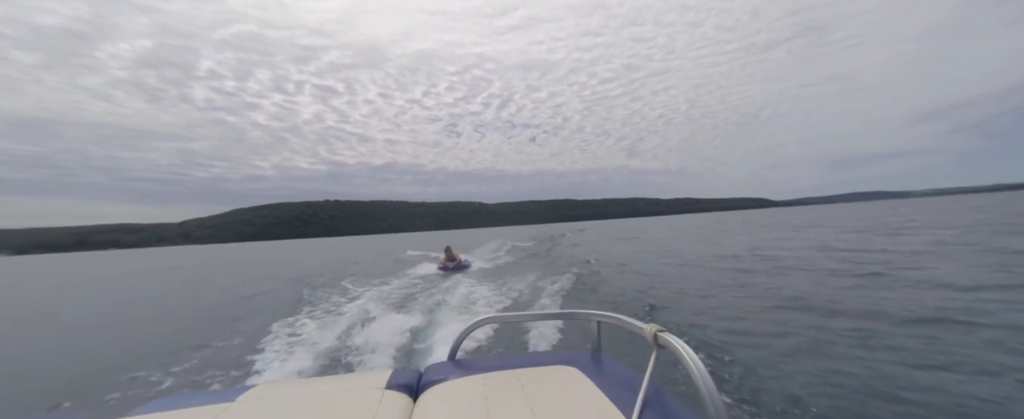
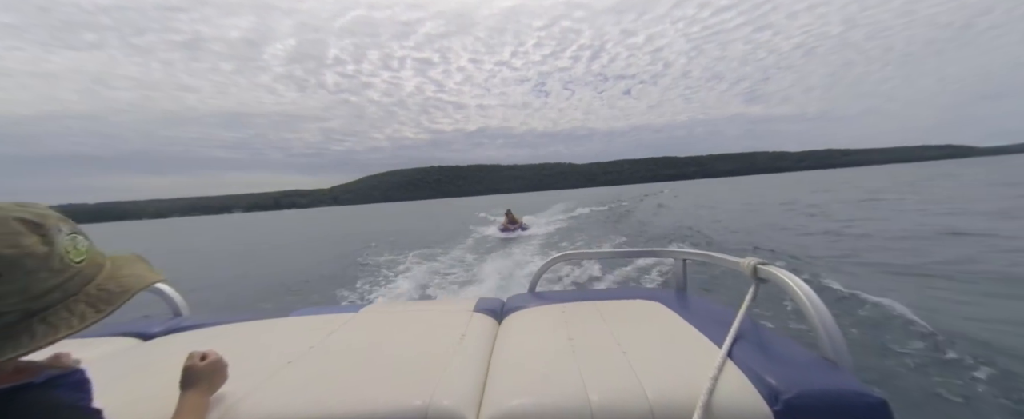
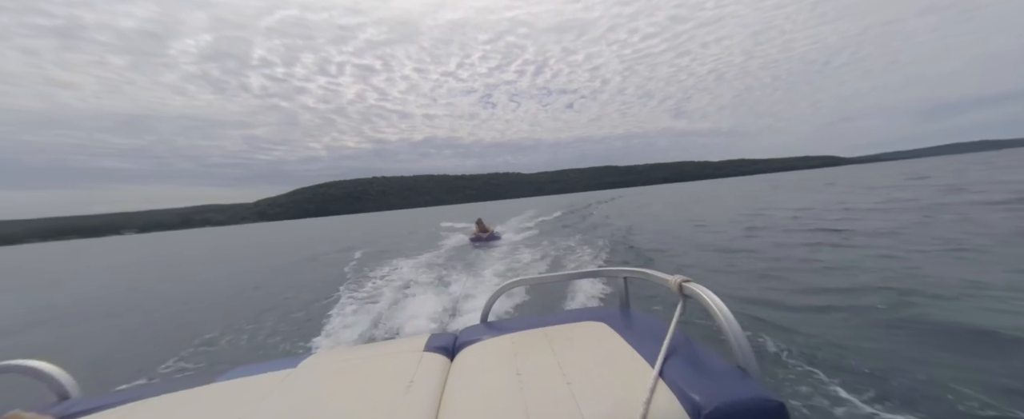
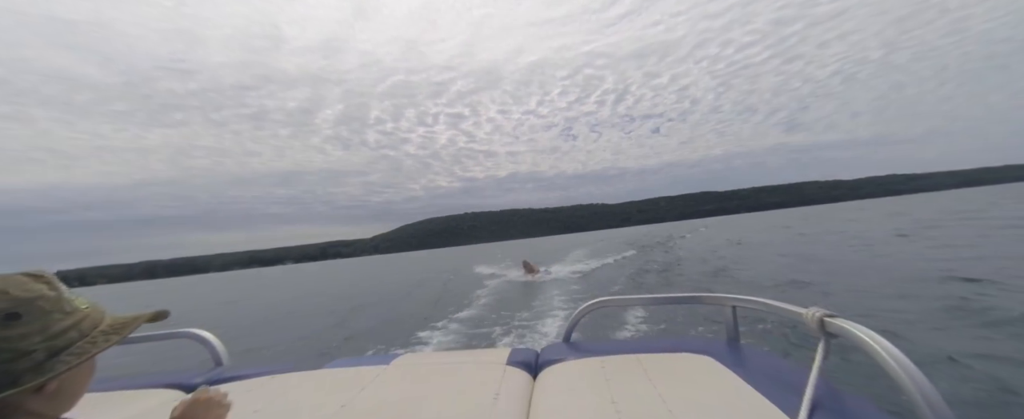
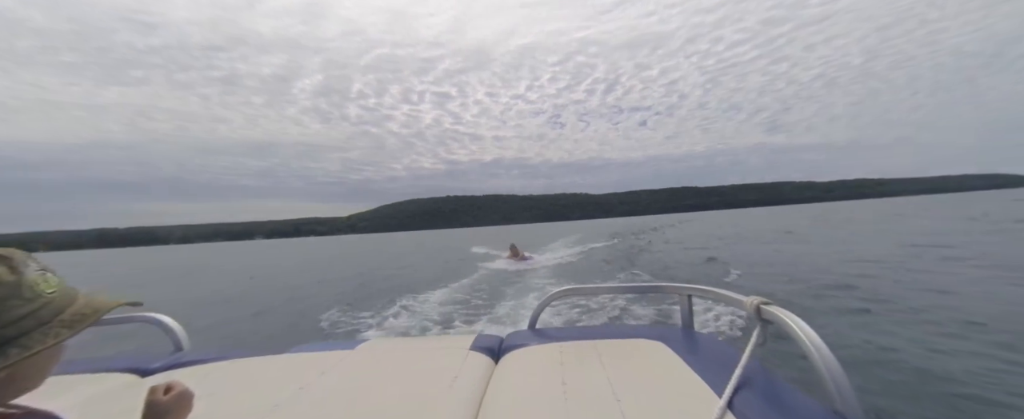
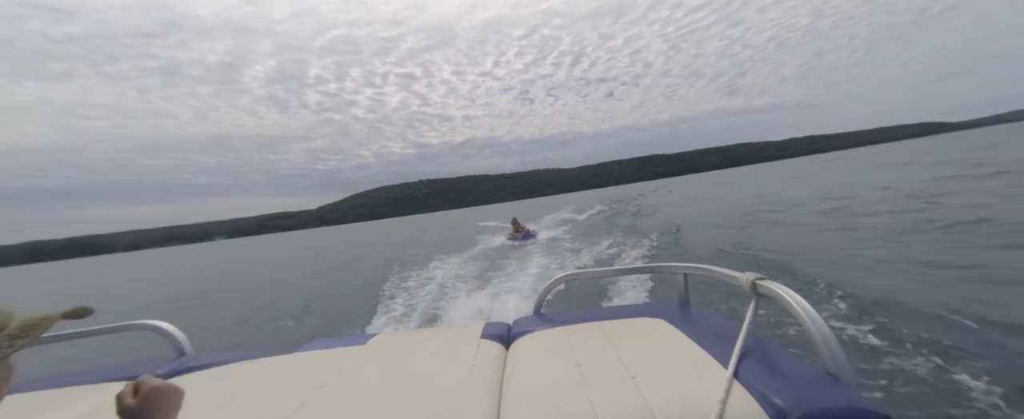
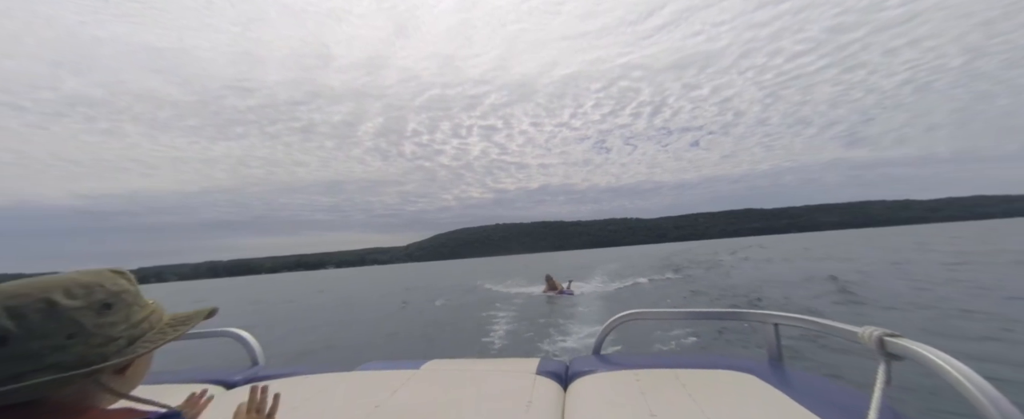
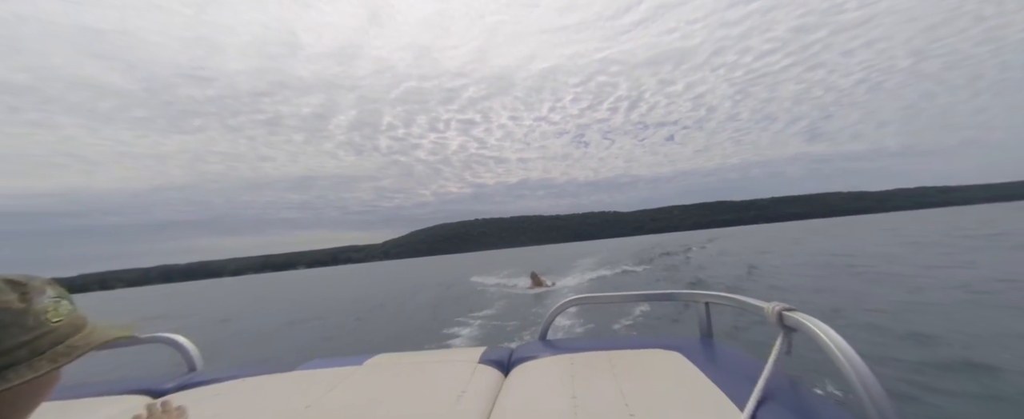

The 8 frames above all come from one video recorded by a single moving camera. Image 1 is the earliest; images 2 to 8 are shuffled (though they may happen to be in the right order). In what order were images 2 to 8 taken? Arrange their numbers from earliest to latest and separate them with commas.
3, 6, 2, 5, 4, 8, 7
